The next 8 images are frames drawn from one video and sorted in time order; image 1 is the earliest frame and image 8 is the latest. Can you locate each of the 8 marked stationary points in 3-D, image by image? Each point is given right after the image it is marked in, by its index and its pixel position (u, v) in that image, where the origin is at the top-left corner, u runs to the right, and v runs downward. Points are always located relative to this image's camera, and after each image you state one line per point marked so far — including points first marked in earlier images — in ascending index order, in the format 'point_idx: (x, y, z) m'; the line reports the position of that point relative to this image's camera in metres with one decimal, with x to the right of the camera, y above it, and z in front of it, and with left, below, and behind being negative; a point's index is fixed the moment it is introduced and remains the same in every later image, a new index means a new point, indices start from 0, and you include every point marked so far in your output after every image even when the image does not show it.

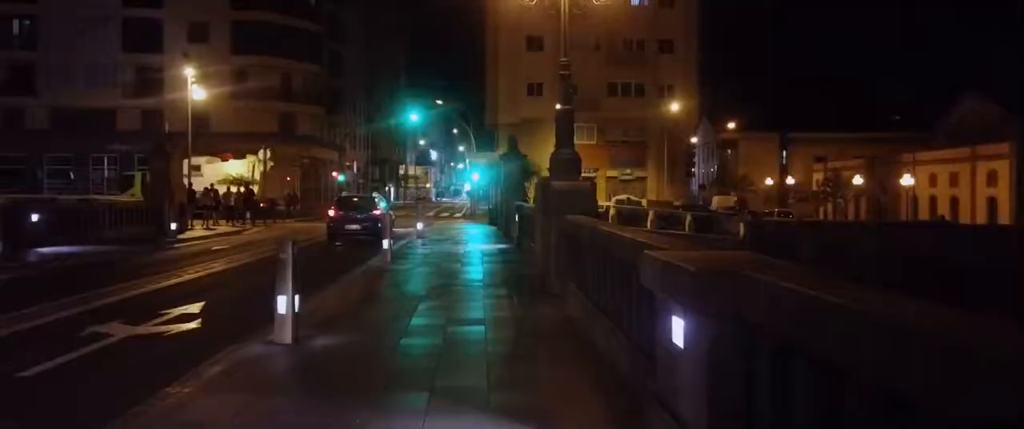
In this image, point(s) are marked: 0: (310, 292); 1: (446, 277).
0: (-3.6, -1.4, +16.5) m
1: (-1.1, -1.2, +17.4) m
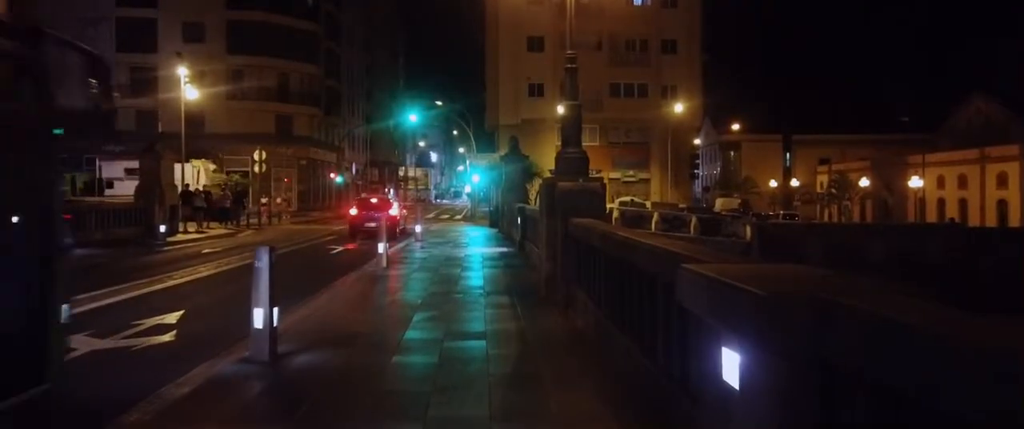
0: (-3.6, -1.4, +15.5) m
1: (-1.1, -1.2, +16.4) m
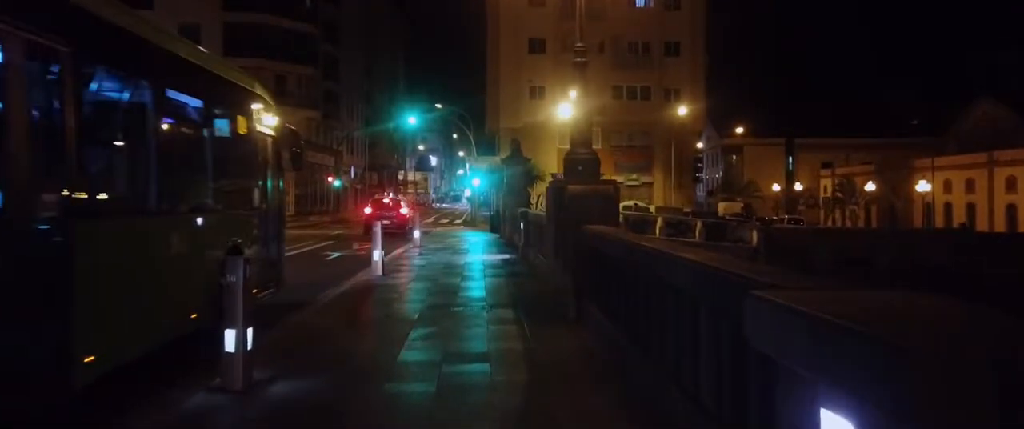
0: (-3.5, -1.5, +14.4) m
1: (-1.0, -1.3, +15.3) m
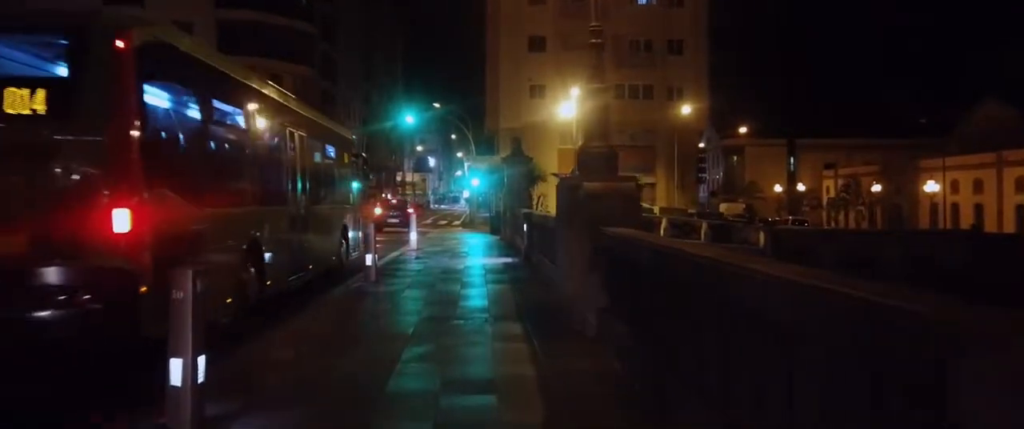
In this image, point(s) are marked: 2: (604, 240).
0: (-3.4, -1.5, +13.0) m
1: (-0.9, -1.3, +13.9) m
2: (+1.0, -0.3, +10.6) m
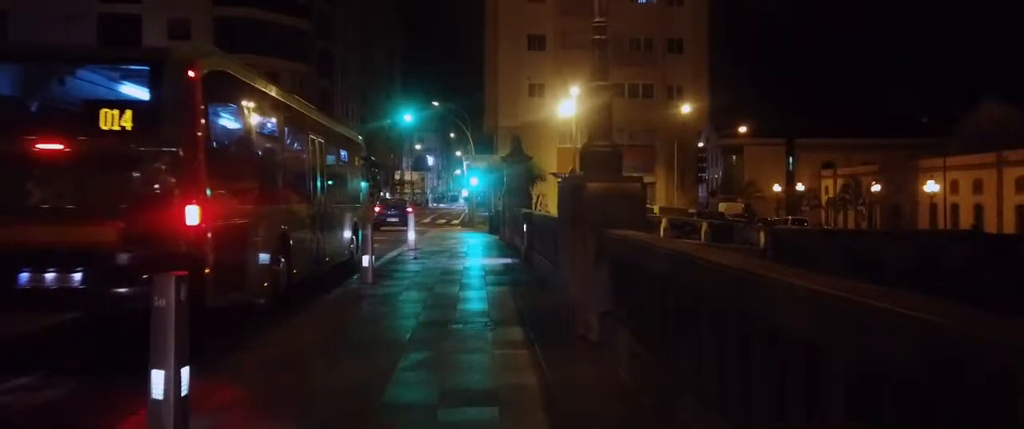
0: (-3.4, -1.5, +12.7) m
1: (-0.9, -1.3, +13.6) m
2: (+1.0, -0.3, +10.2) m
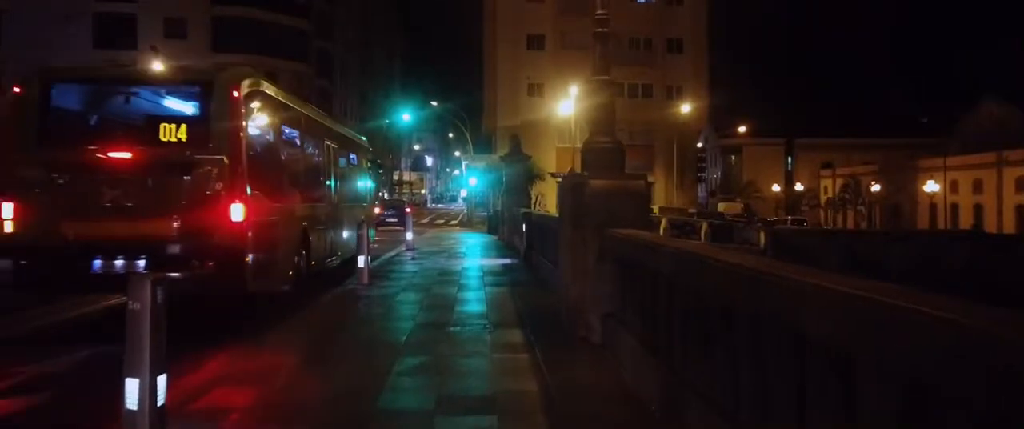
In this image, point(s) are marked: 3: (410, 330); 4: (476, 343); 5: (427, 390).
0: (-3.4, -1.5, +12.4) m
1: (-1.0, -1.3, +13.3) m
2: (+1.0, -0.3, +9.9) m
3: (-1.2, -1.4, +11.9) m
4: (-0.4, -1.4, +10.6) m
5: (-0.7, -1.5, +8.4) m
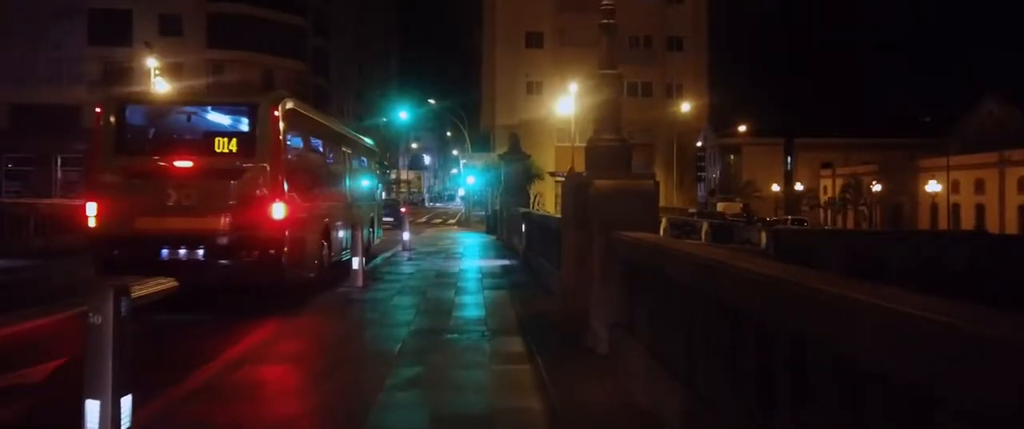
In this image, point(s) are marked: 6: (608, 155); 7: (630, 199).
0: (-3.4, -1.5, +11.8) m
1: (-1.0, -1.3, +12.7) m
2: (+1.0, -0.3, +9.4) m
3: (-1.2, -1.4, +11.3) m
4: (-0.4, -1.4, +10.1) m
5: (-0.7, -1.5, +7.8) m
6: (+1.1, +0.7, +11.3) m
7: (+1.2, +0.1, +10.1) m
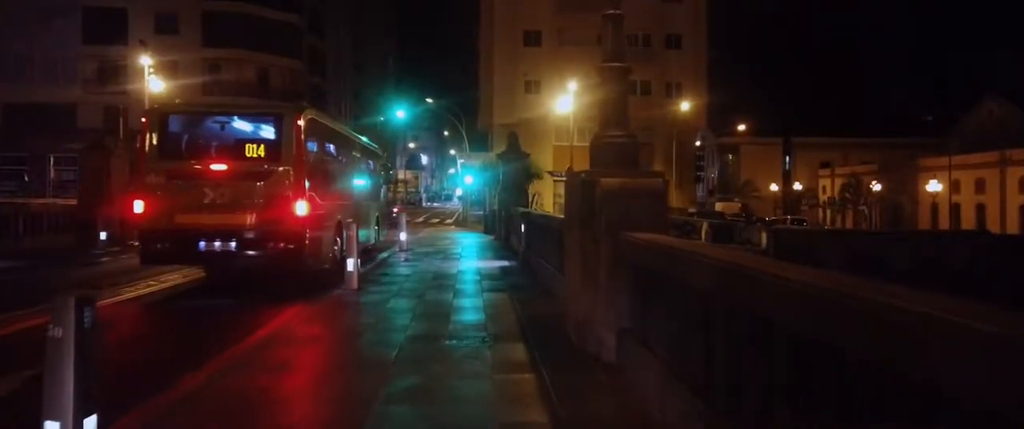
0: (-3.4, -1.5, +11.4) m
1: (-1.0, -1.3, +12.3) m
2: (+1.0, -0.3, +8.9) m
3: (-1.2, -1.4, +10.9) m
4: (-0.4, -1.4, +9.6) m
5: (-0.7, -1.5, +7.4) m
6: (+1.1, +0.7, +10.9) m
7: (+1.2, +0.1, +9.6) m
